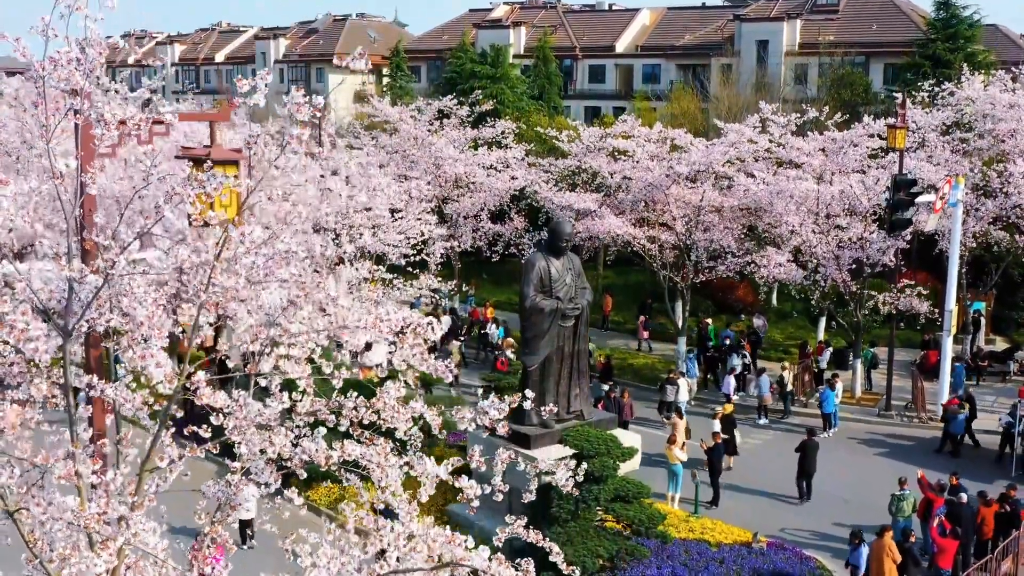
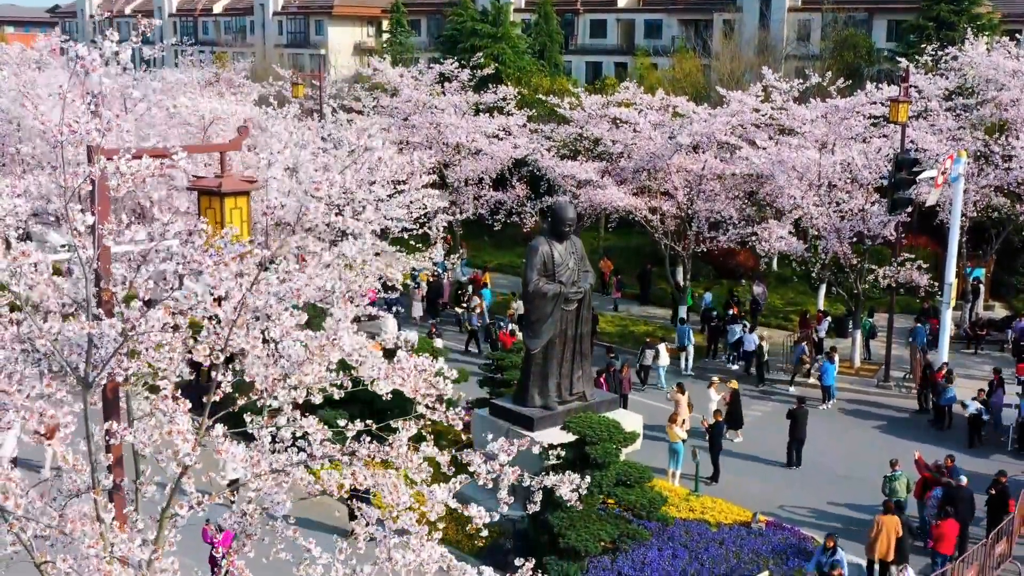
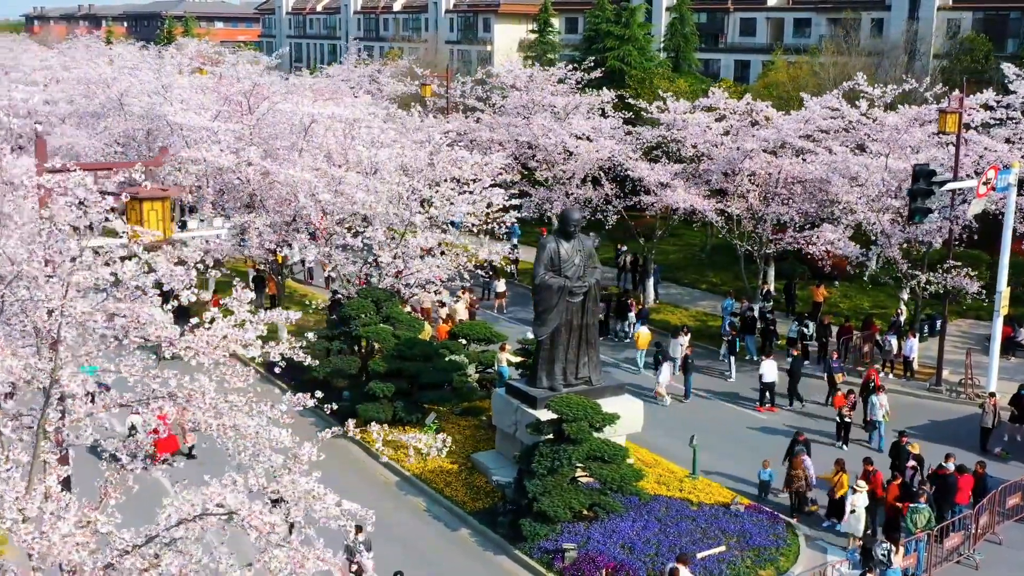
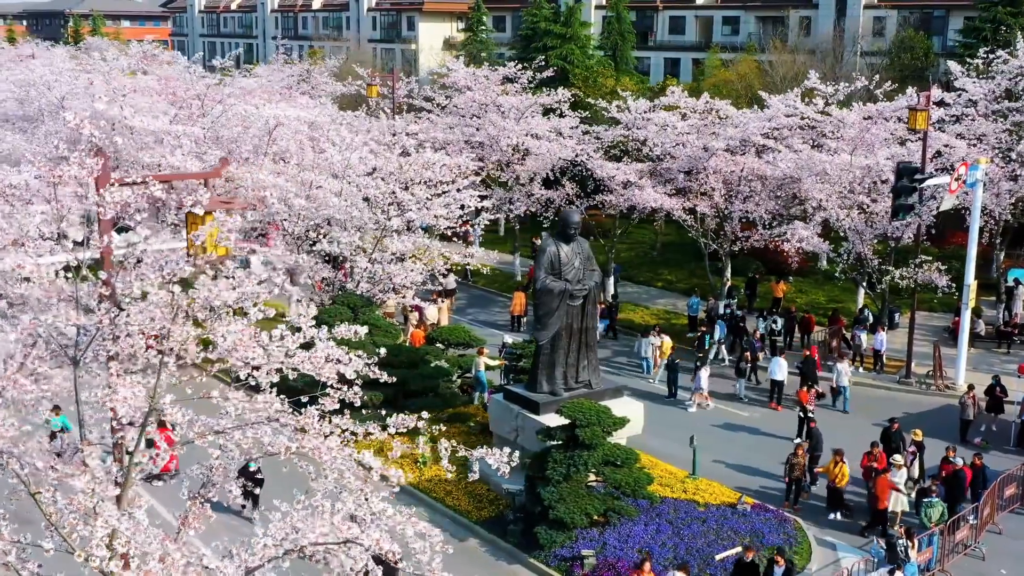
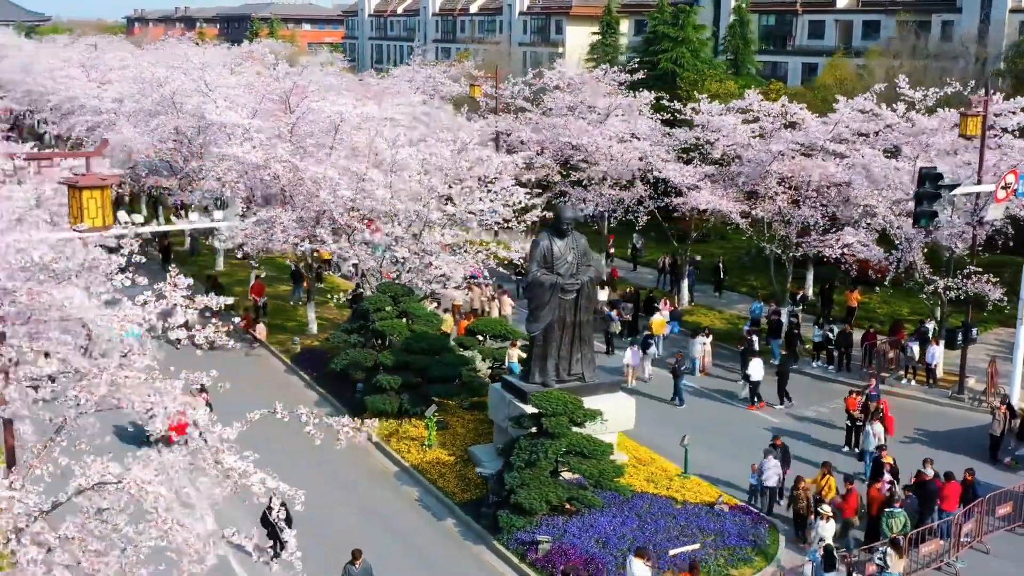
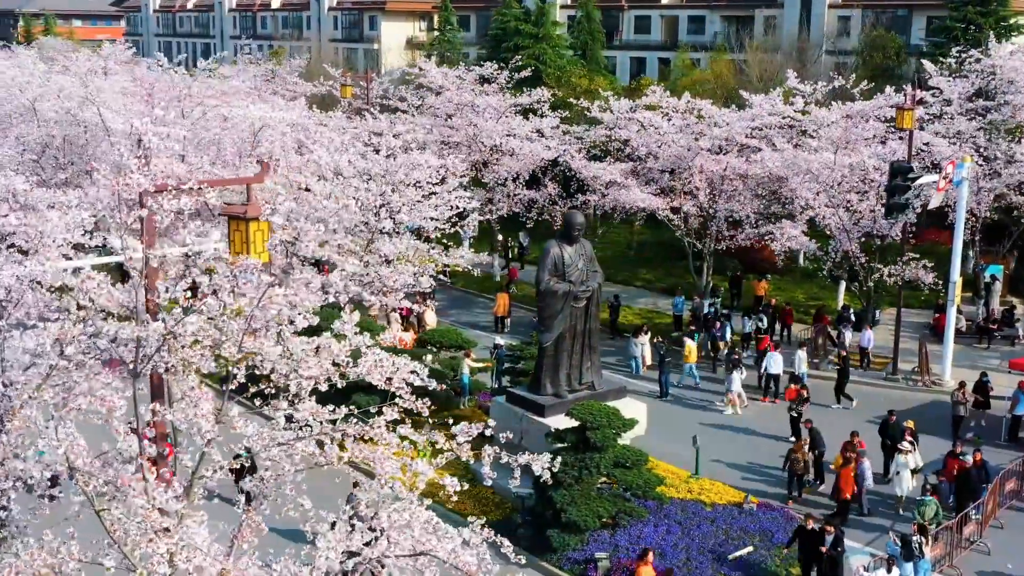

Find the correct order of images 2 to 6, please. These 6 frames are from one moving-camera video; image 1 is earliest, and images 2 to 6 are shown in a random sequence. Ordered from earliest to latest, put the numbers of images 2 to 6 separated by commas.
2, 6, 4, 3, 5
